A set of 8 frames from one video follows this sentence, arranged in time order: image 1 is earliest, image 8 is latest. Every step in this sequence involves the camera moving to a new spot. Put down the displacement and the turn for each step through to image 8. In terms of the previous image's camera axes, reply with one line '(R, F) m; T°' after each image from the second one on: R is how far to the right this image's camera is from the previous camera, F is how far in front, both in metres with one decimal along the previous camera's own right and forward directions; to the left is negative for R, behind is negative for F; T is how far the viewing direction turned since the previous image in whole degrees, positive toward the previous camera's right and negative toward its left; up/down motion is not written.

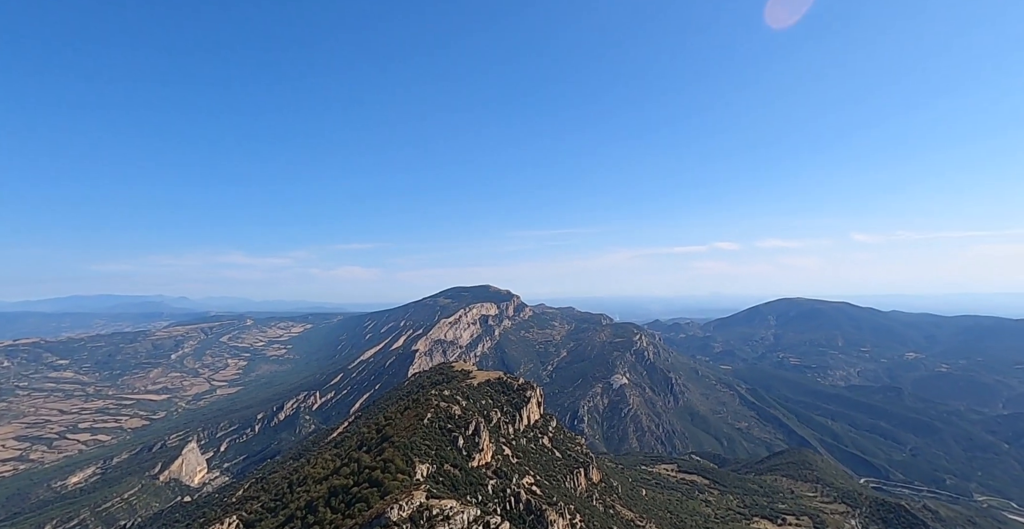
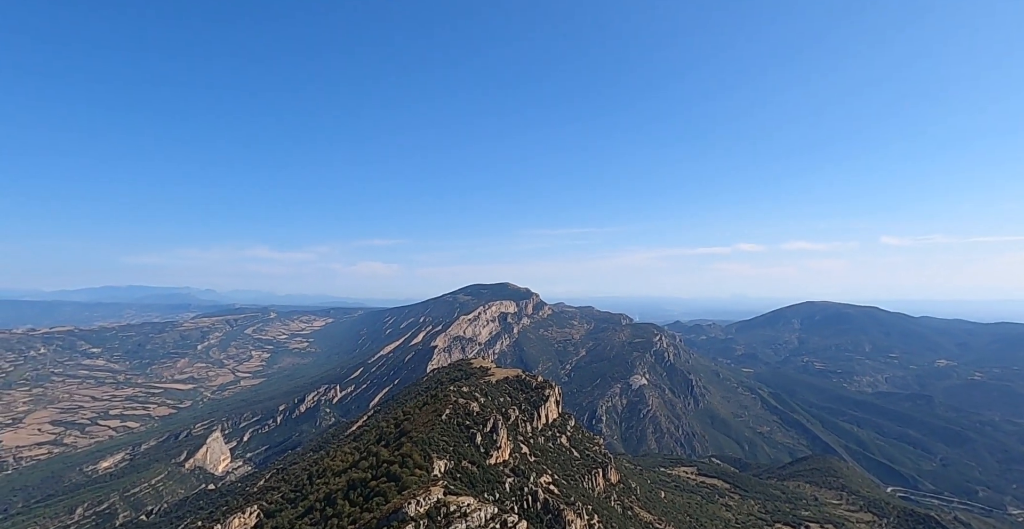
(-0.2, +0.5) m; -2°
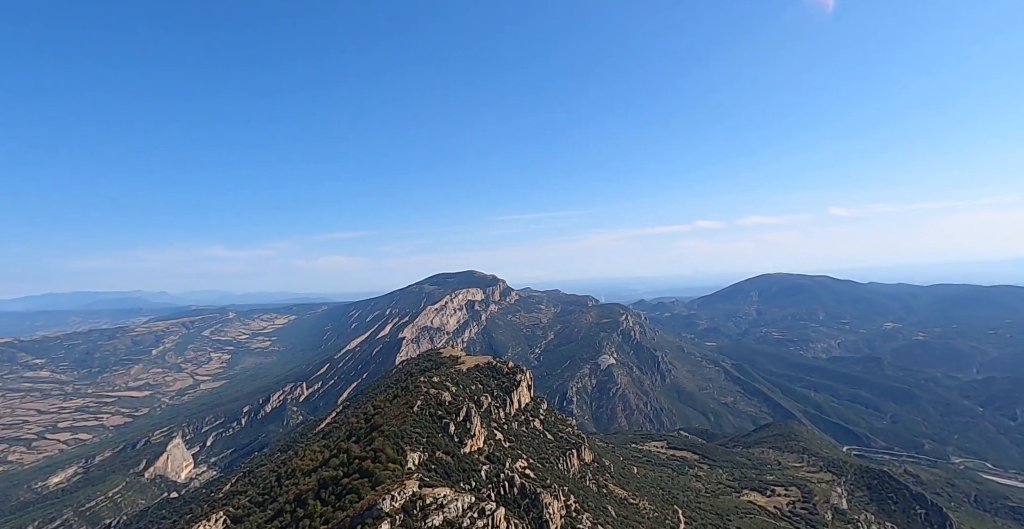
(-0.1, +1.2) m; +4°
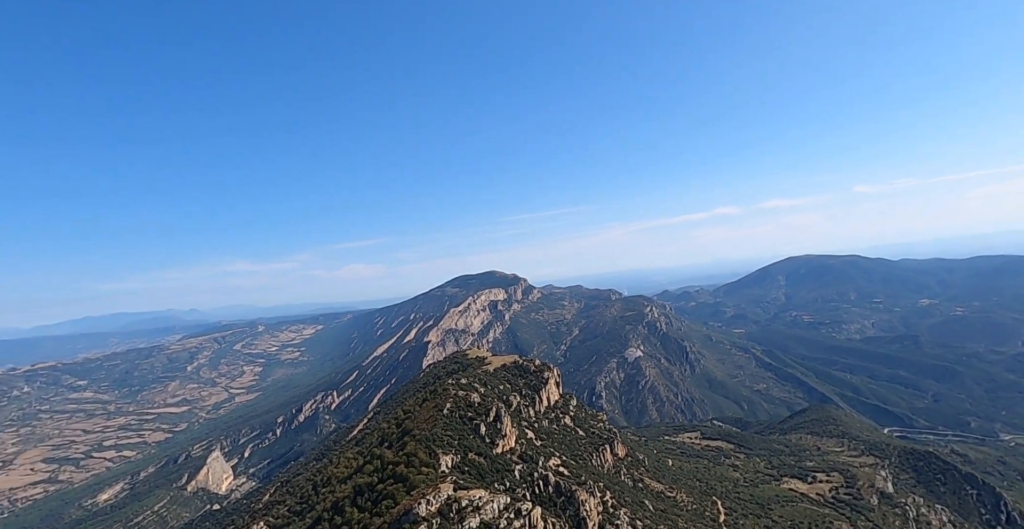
(-0.2, +0.5) m; -2°
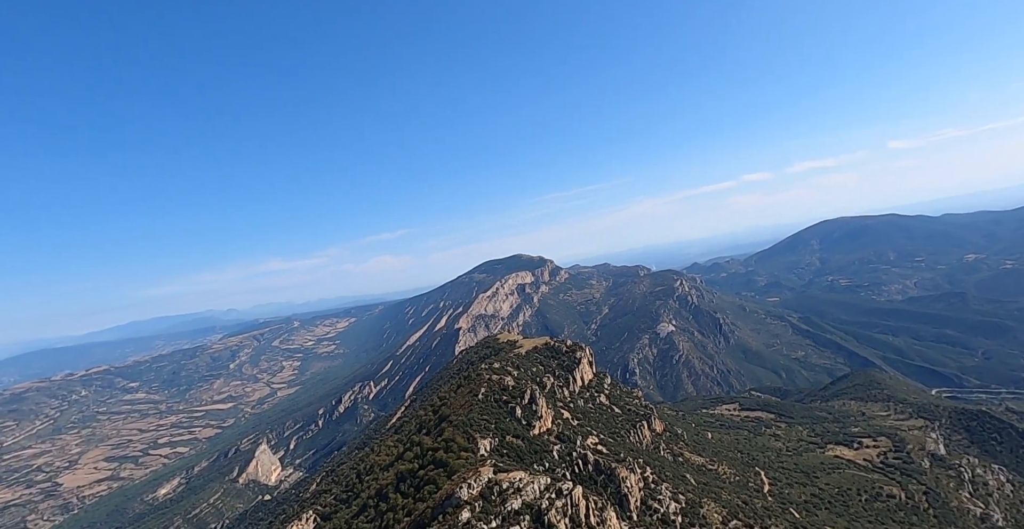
(-0.1, +0.7) m; -3°
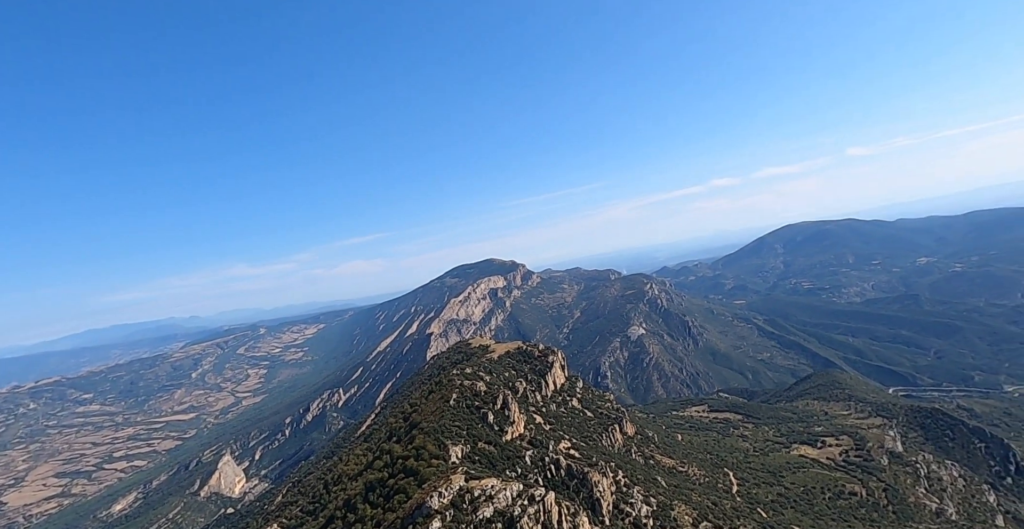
(+0.1, +0.5) m; +3°
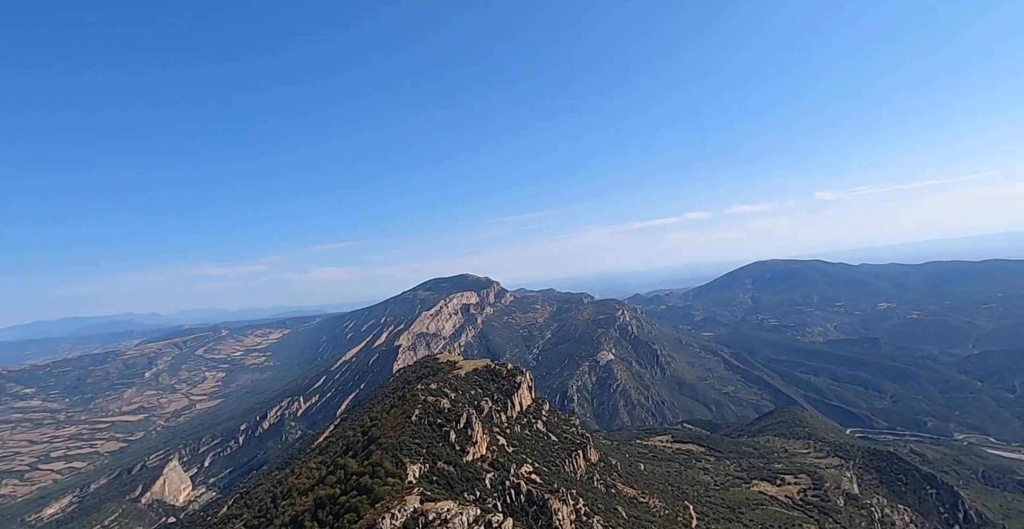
(+0.2, +0.8) m; +3°
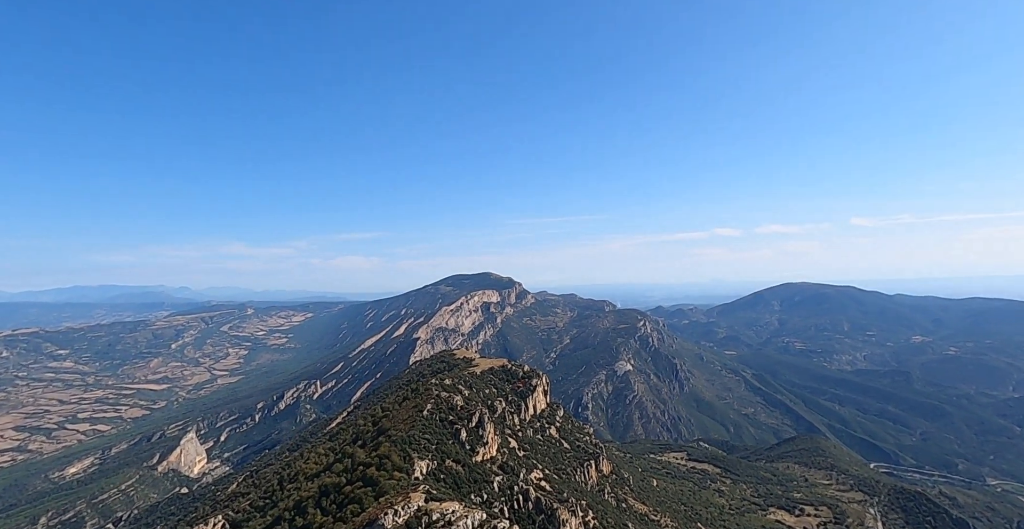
(-0.3, +1.8) m; -3°
